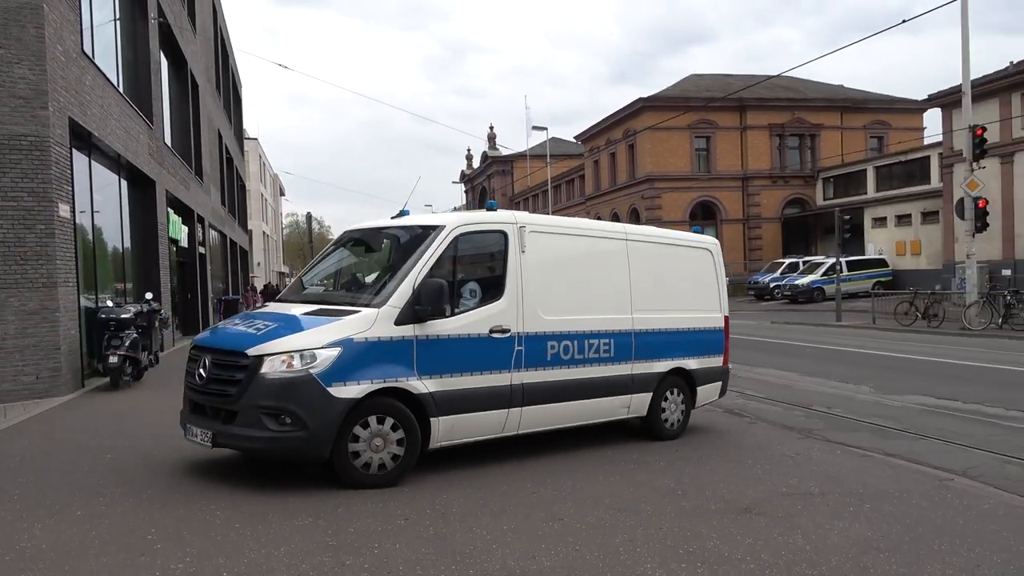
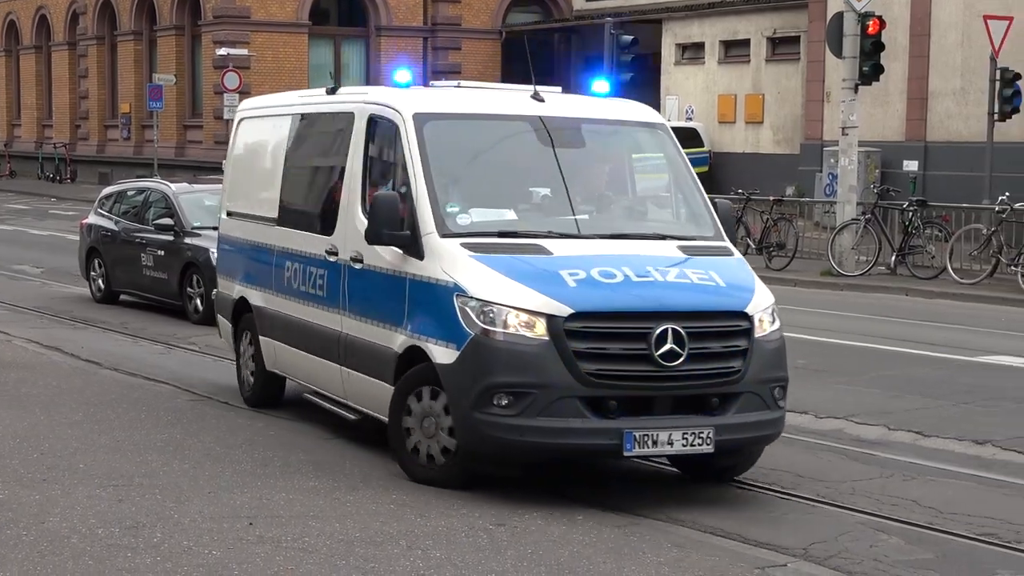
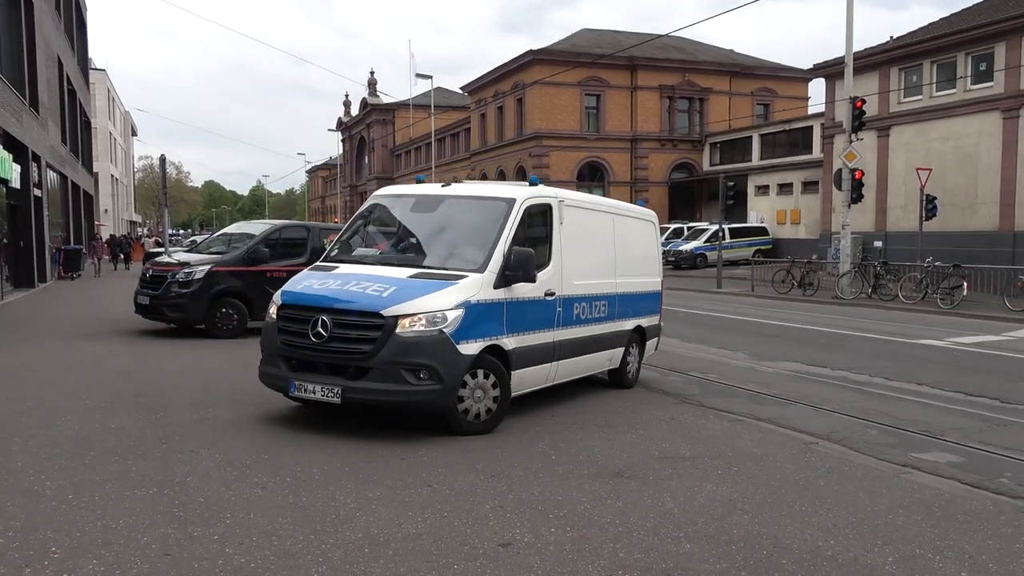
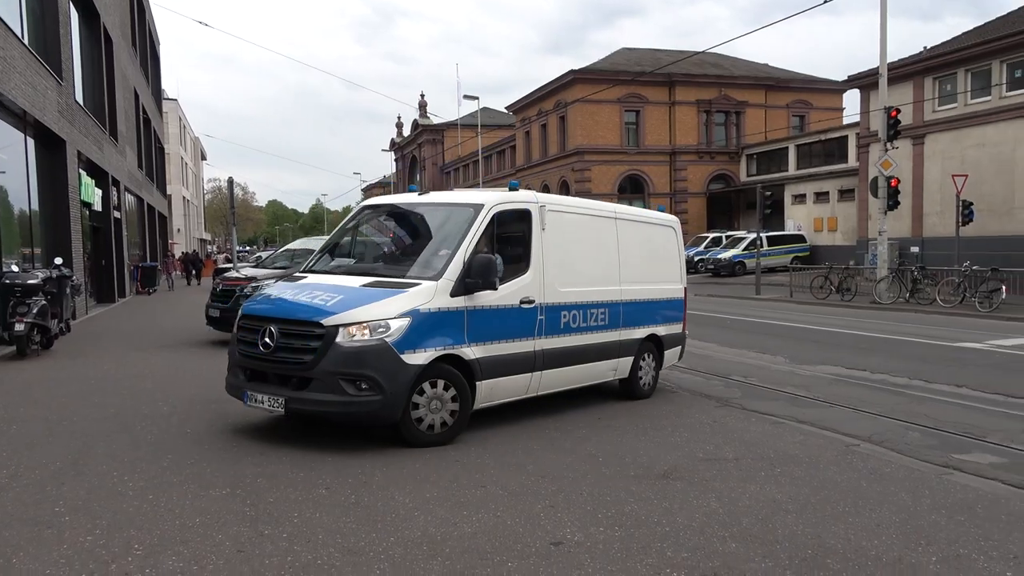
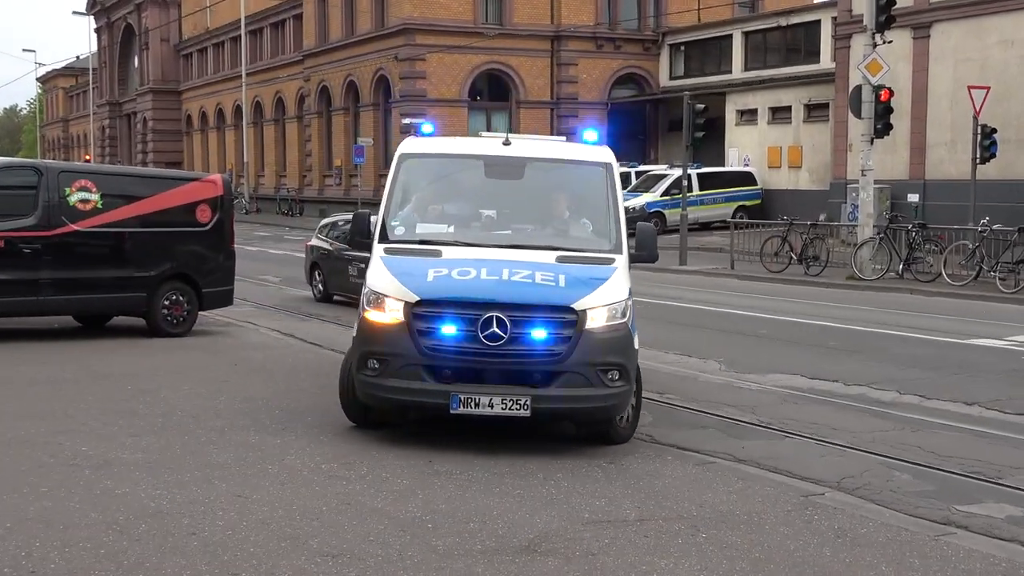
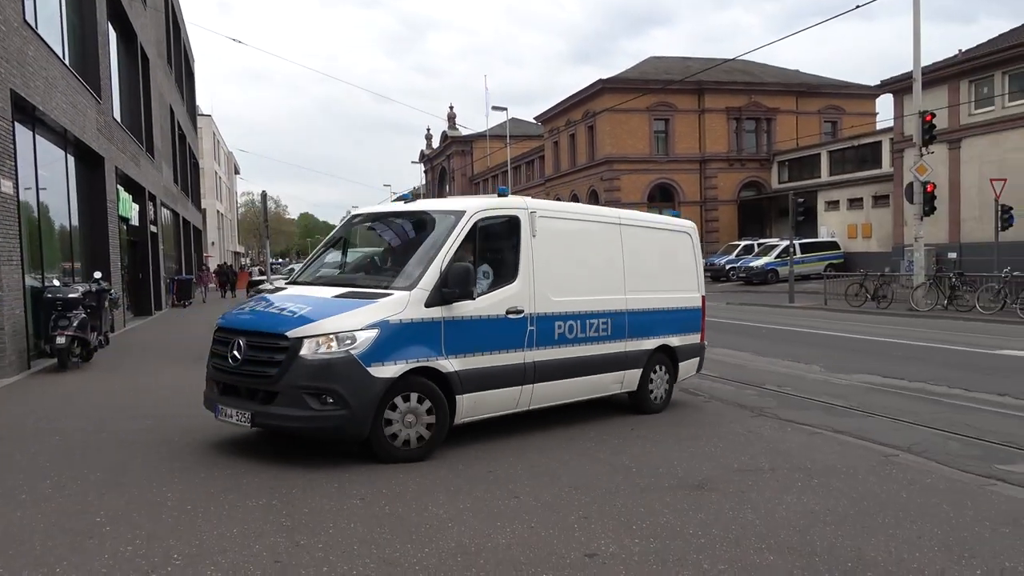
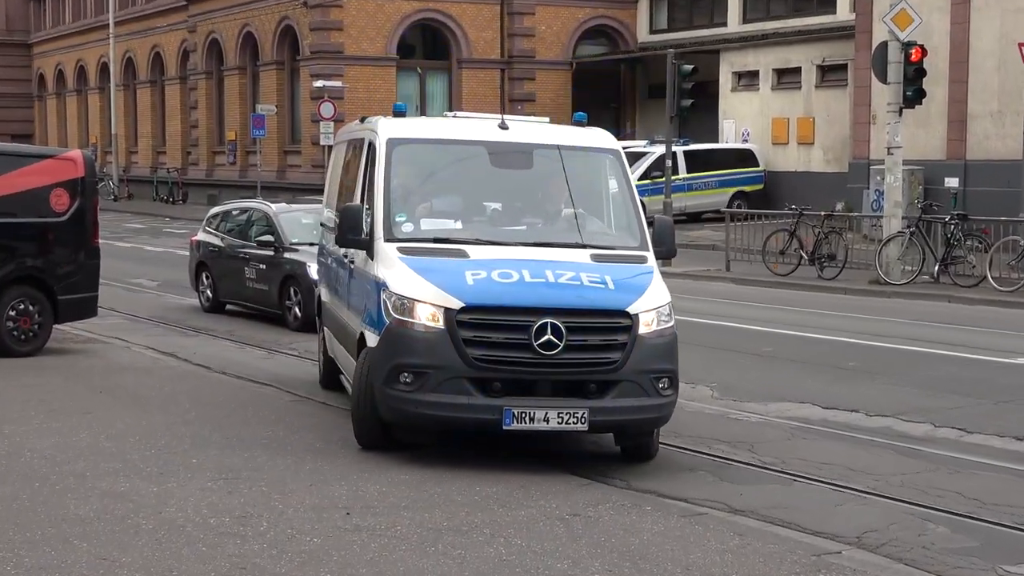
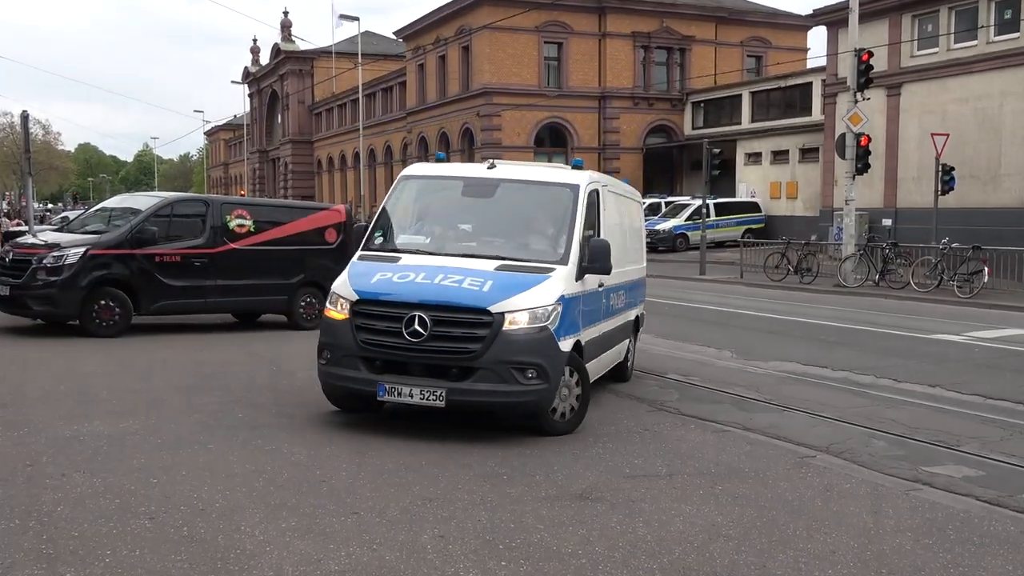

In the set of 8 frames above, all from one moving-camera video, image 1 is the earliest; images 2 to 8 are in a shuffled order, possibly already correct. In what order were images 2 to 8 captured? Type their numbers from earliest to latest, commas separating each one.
6, 4, 3, 8, 5, 7, 2
